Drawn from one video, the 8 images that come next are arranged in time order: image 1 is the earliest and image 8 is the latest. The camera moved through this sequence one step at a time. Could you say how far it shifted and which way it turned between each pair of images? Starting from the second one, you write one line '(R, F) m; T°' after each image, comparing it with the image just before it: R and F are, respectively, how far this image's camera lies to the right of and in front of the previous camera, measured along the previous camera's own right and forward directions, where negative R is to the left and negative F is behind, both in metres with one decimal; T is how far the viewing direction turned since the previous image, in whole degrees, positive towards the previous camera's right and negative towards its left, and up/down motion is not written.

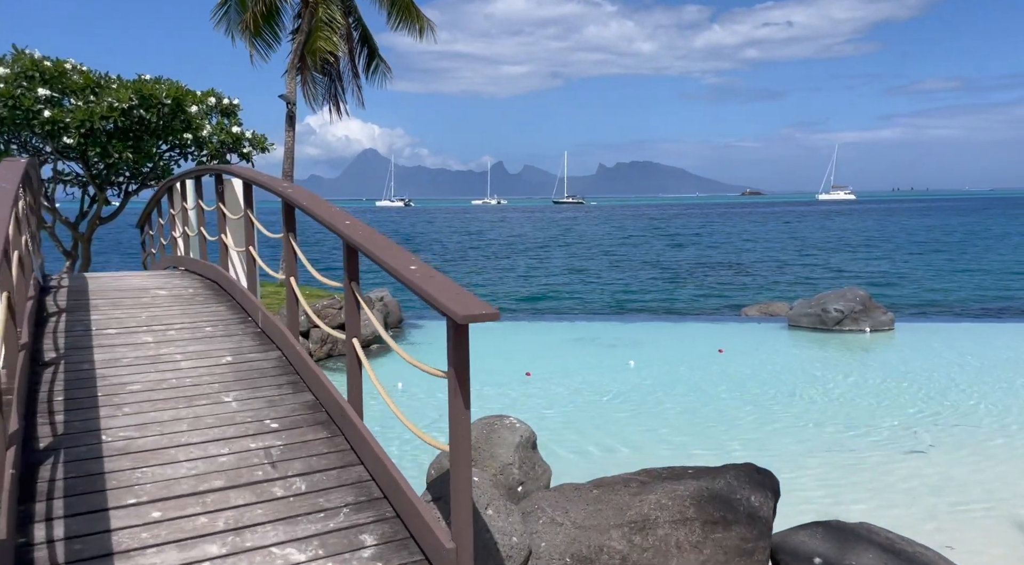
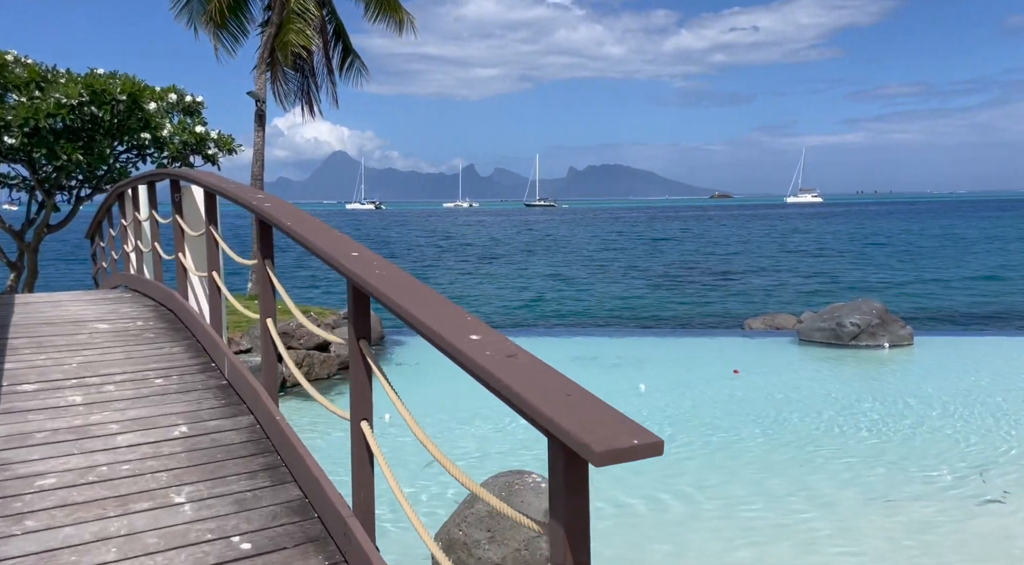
(-0.4, +1.3) m; +2°
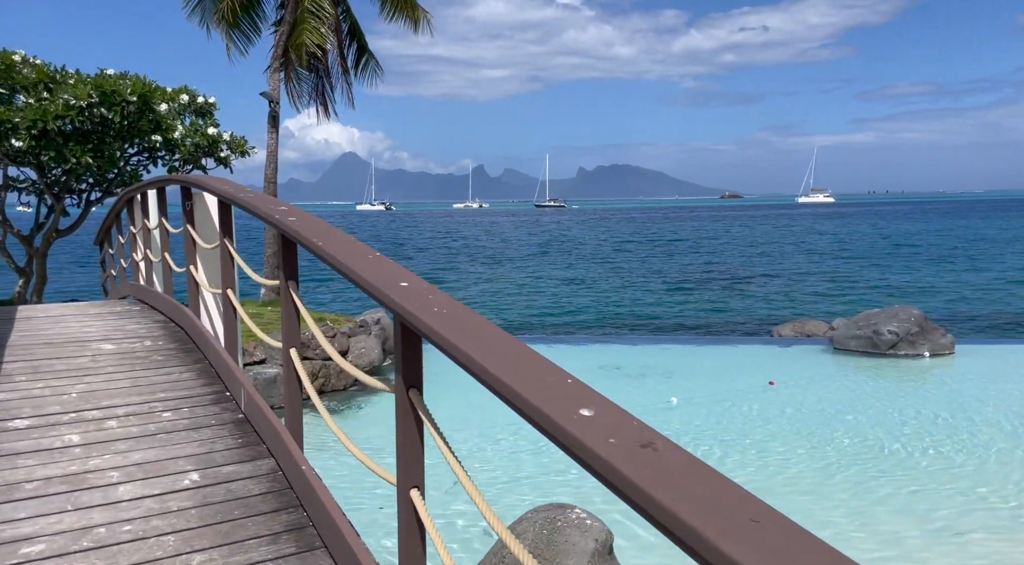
(-0.2, +0.5) m; -1°
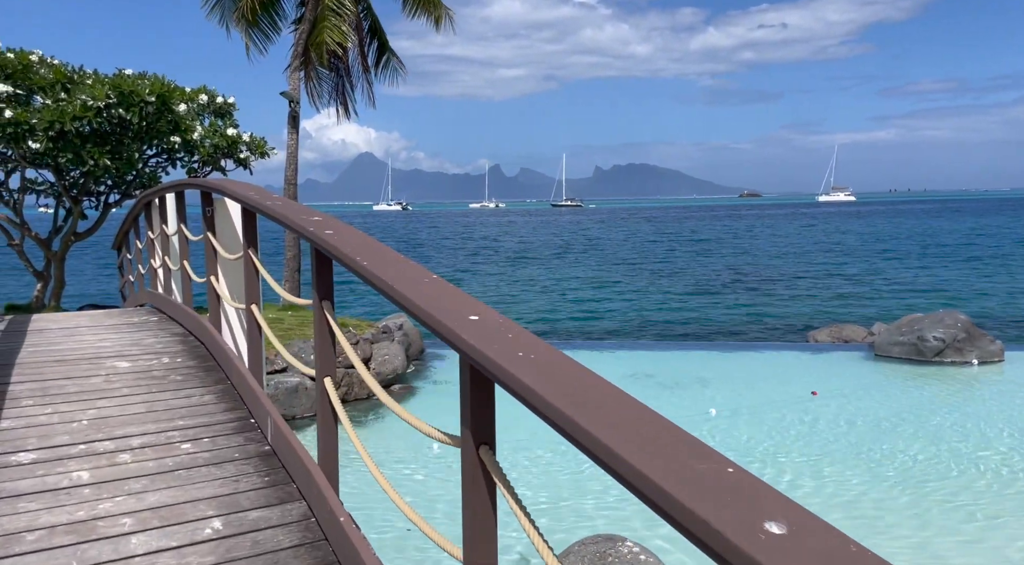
(-0.2, +0.4) m; -1°
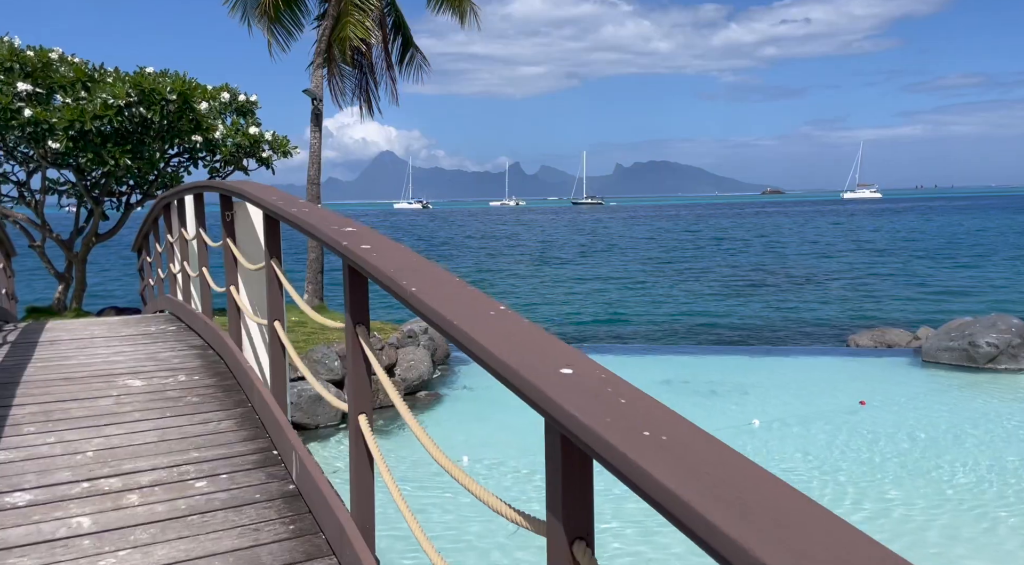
(-0.2, +0.5) m; -1°
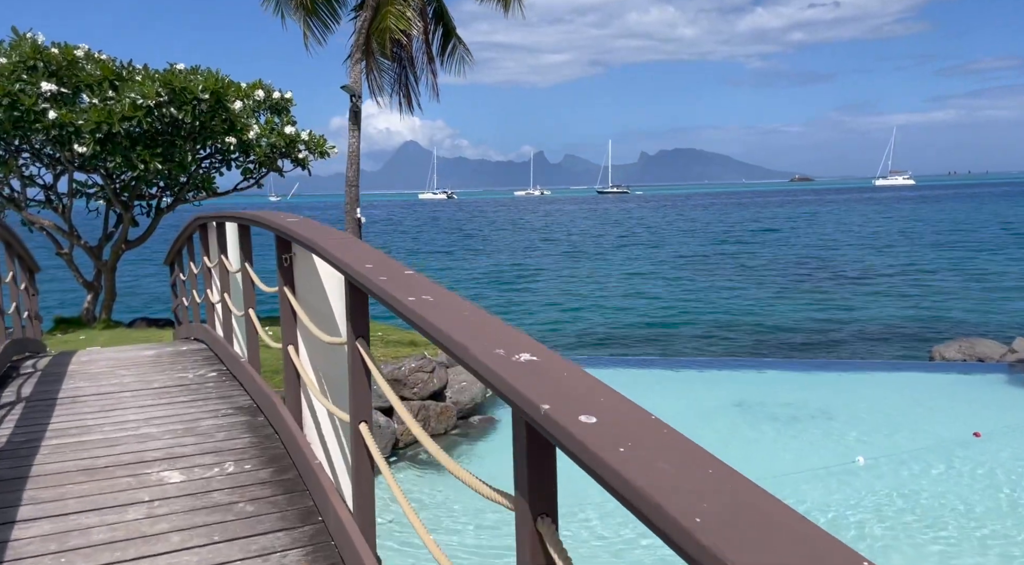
(-0.5, +1.1) m; -2°
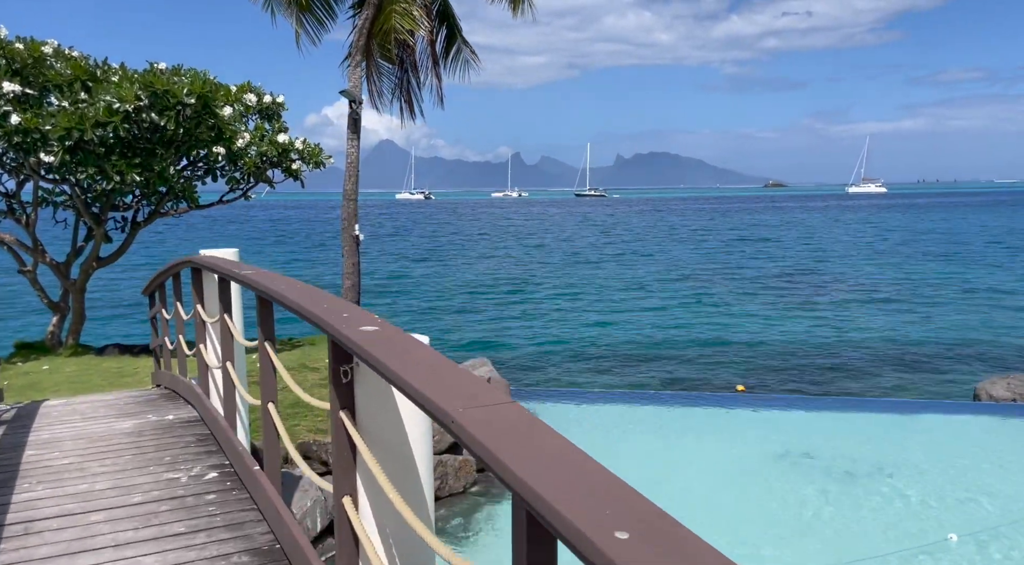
(-0.6, +1.3) m; +2°
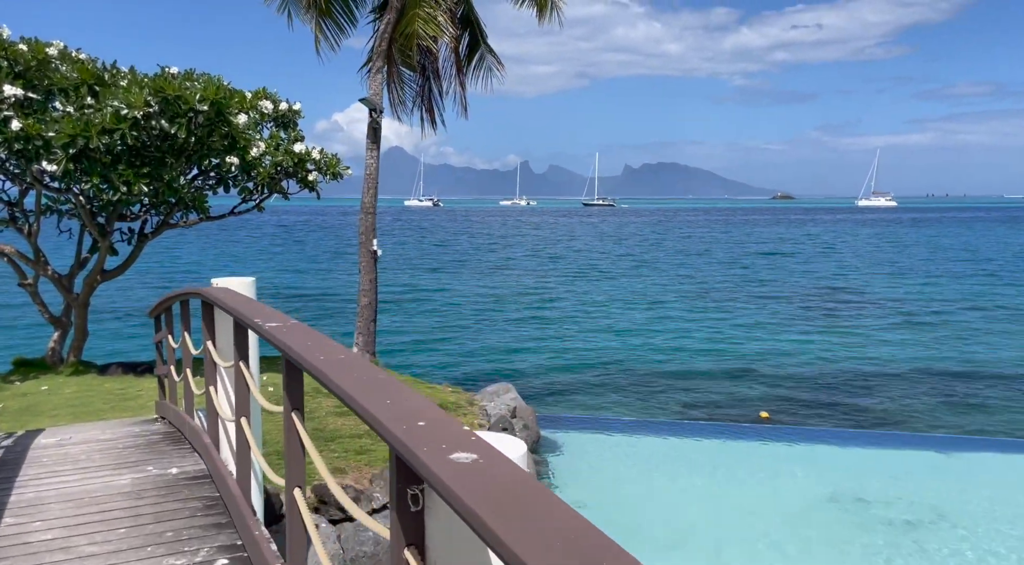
(-0.3, +0.8) m; 0°
